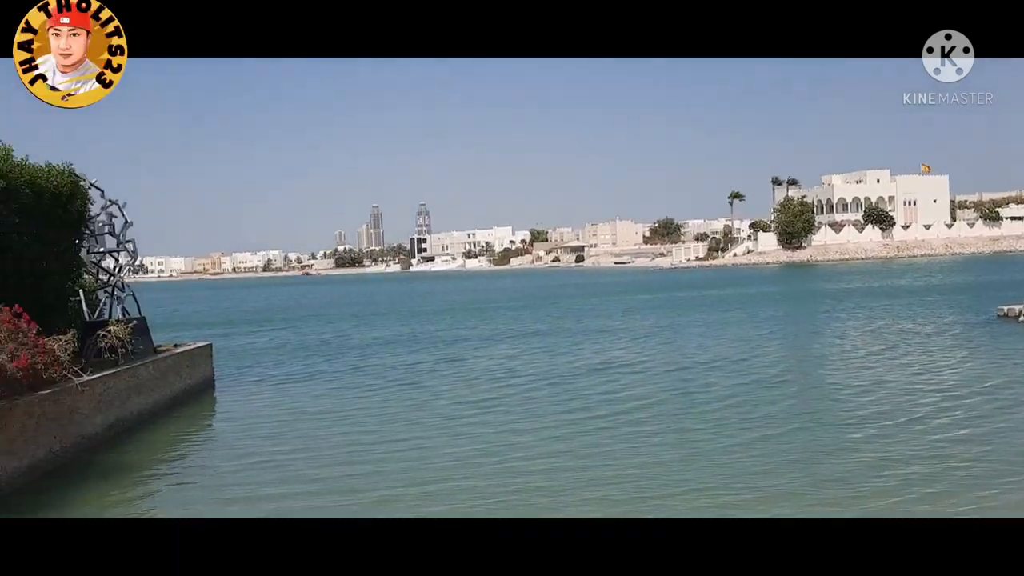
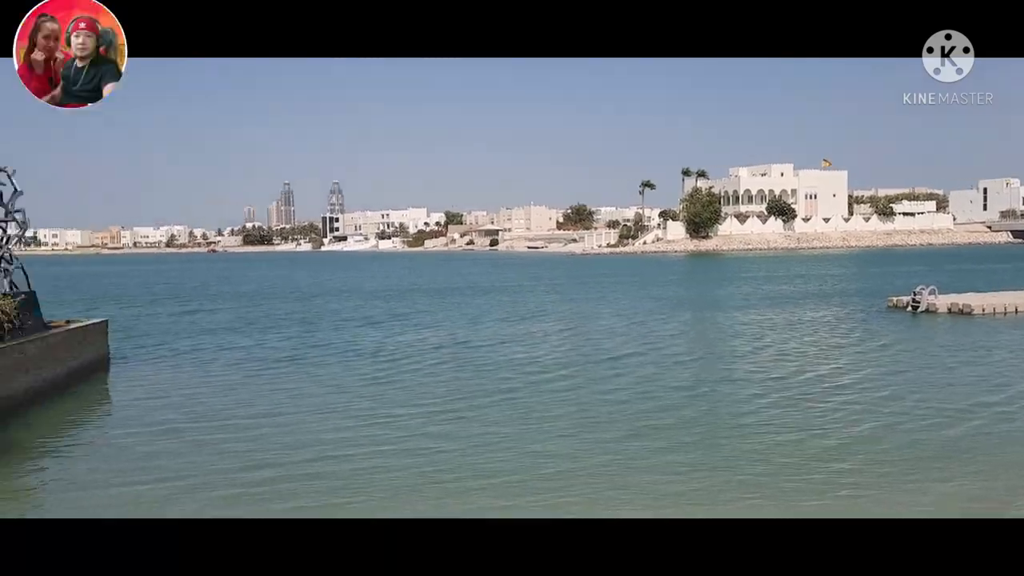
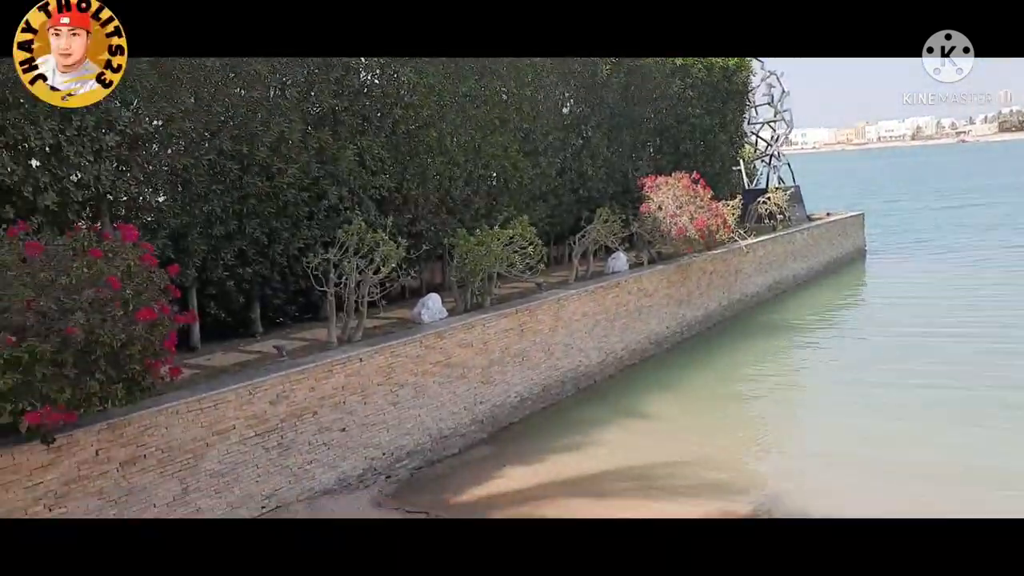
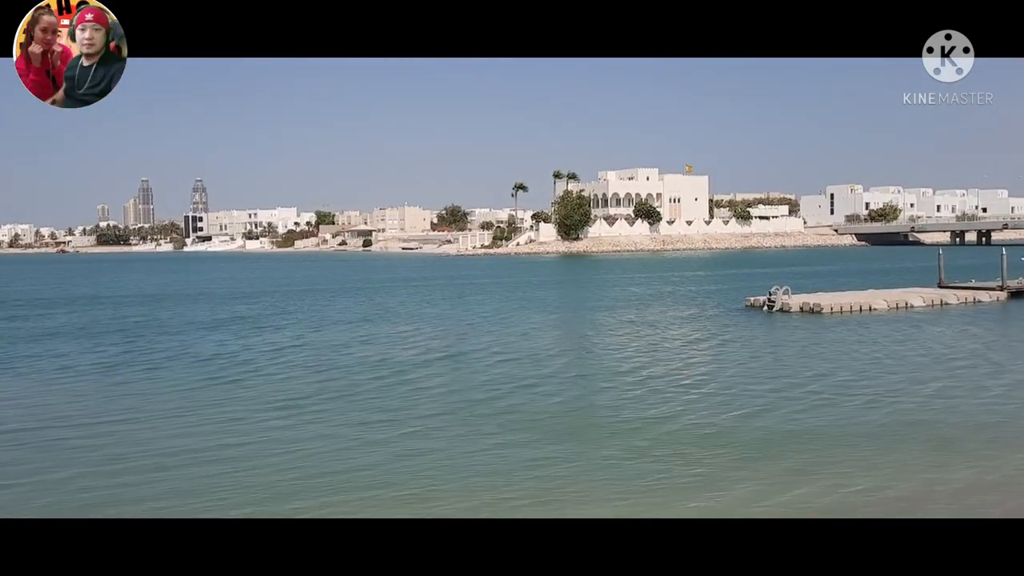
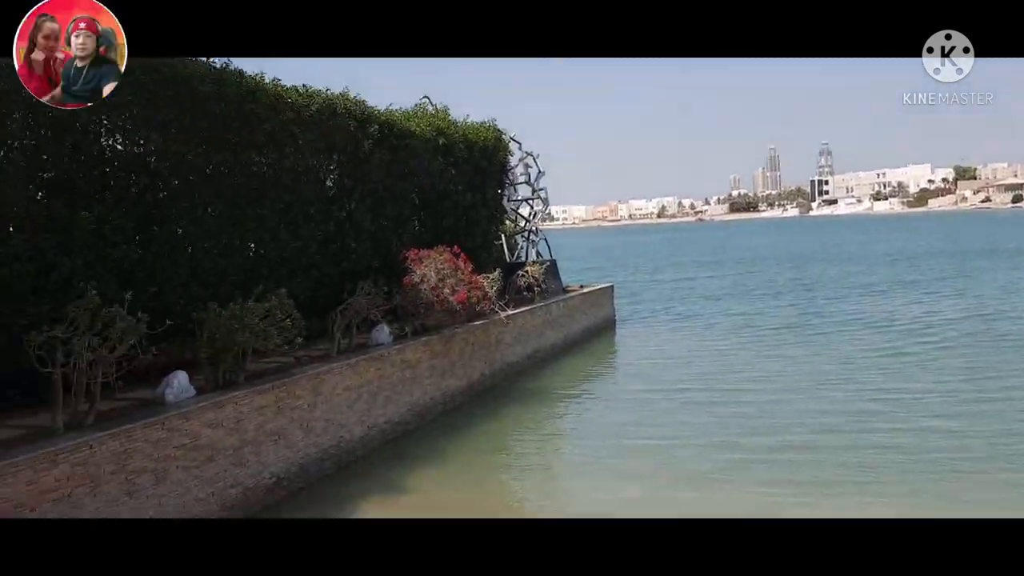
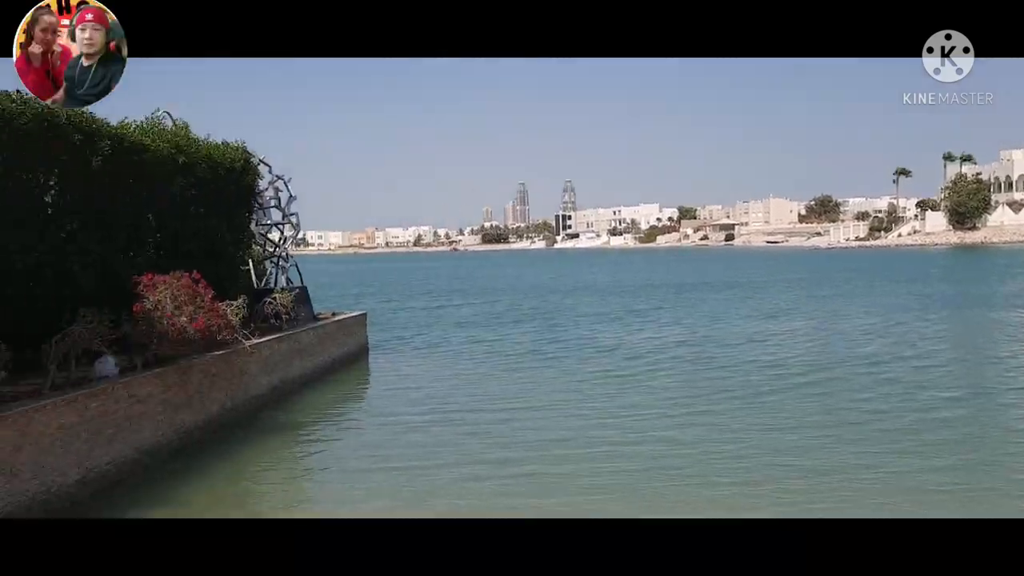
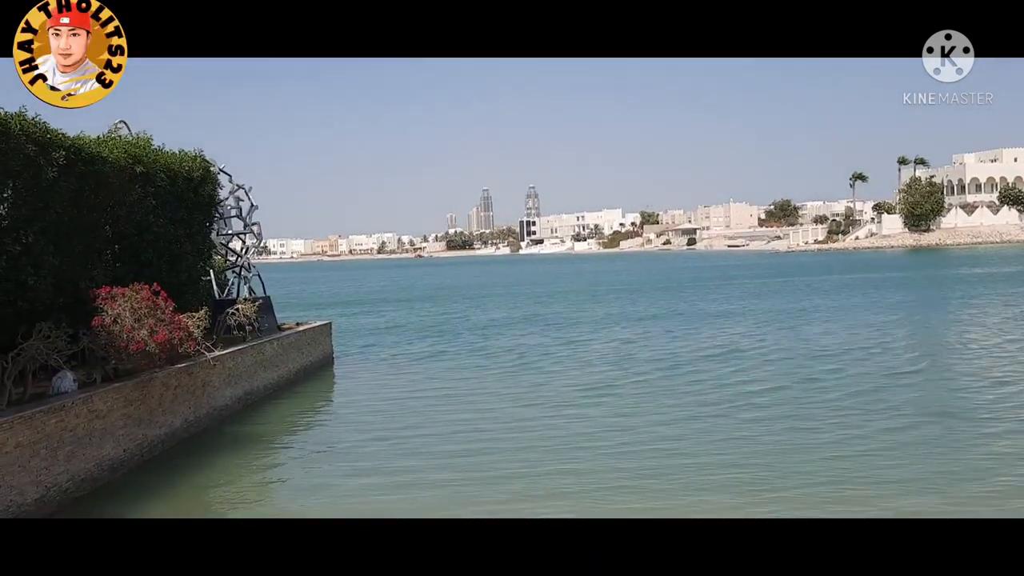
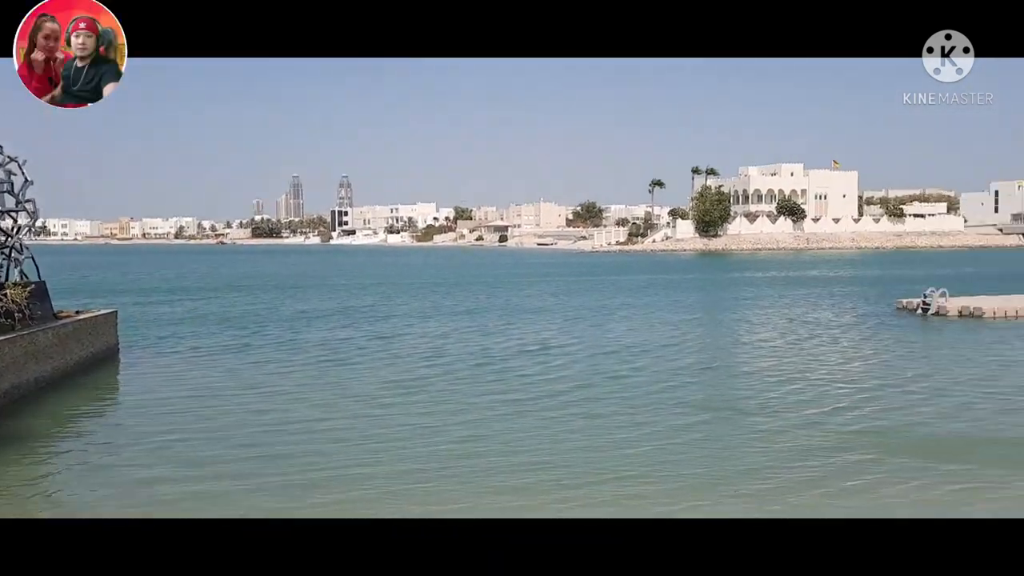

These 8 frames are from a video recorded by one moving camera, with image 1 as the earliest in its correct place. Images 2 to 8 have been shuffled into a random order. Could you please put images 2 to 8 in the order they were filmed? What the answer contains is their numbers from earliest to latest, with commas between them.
7, 8, 4, 2, 6, 5, 3
